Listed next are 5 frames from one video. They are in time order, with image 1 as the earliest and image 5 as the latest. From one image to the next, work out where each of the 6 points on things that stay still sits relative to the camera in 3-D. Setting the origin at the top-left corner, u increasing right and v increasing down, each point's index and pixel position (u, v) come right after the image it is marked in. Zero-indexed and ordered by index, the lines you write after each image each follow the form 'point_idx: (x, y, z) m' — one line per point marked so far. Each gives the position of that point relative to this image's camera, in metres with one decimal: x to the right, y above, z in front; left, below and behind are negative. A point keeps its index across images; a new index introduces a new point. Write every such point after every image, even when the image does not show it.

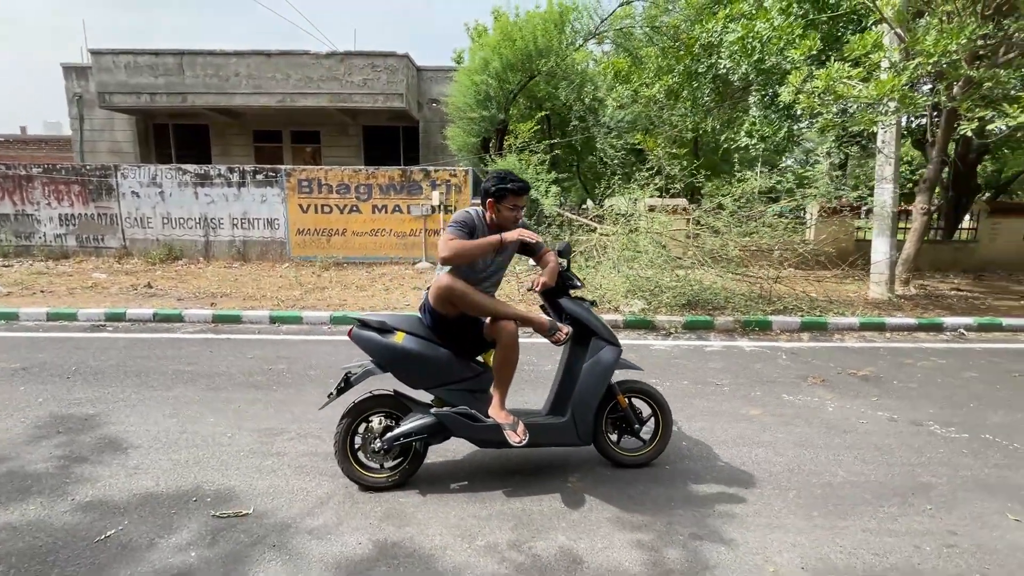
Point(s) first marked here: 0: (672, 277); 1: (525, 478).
0: (+2.5, +0.2, +7.4) m
1: (+0.1, -1.3, +3.2) m
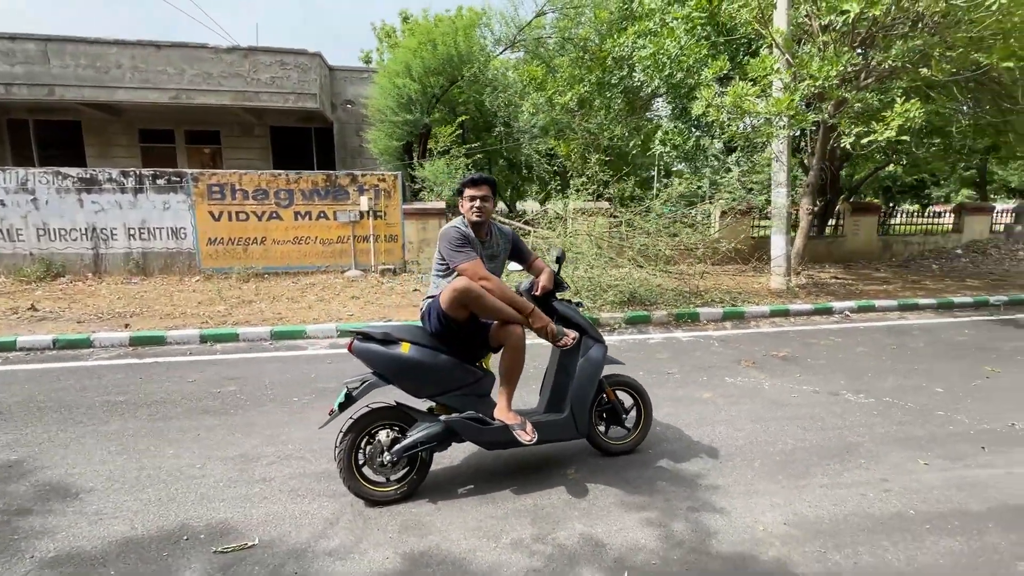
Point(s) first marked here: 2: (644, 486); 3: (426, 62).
0: (+1.6, +0.2, +7.9) m
1: (+0.1, -1.3, +3.4) m
2: (+0.9, -1.3, +3.3) m
3: (-2.5, +6.5, +13.8) m
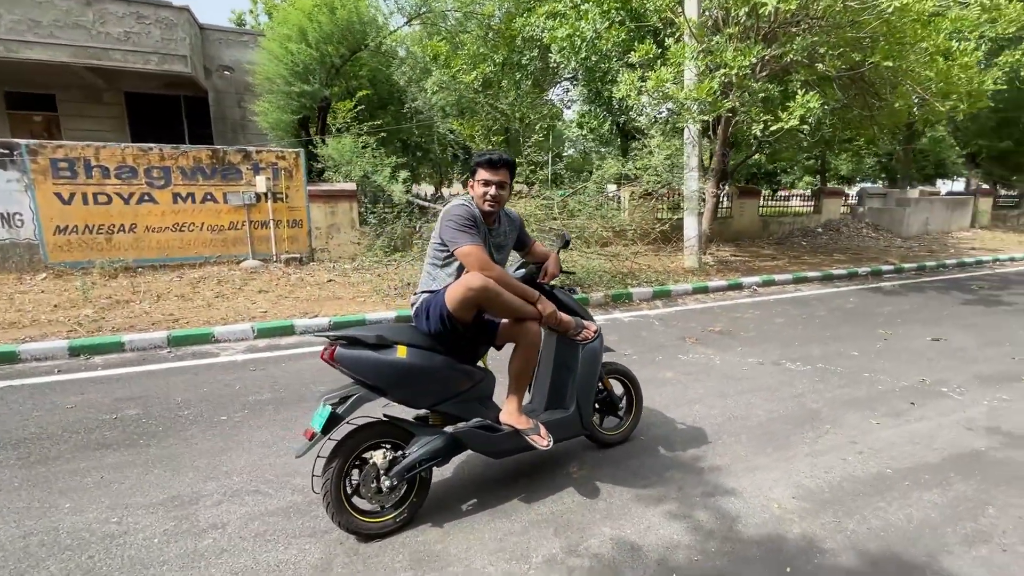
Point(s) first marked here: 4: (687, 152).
0: (+0.6, +0.5, +7.8) m
1: (+0.1, -1.2, +3.1) m
2: (+0.9, -1.2, +3.1) m
3: (-4.9, +6.7, +12.4) m
4: (+3.5, +2.7, +9.5) m
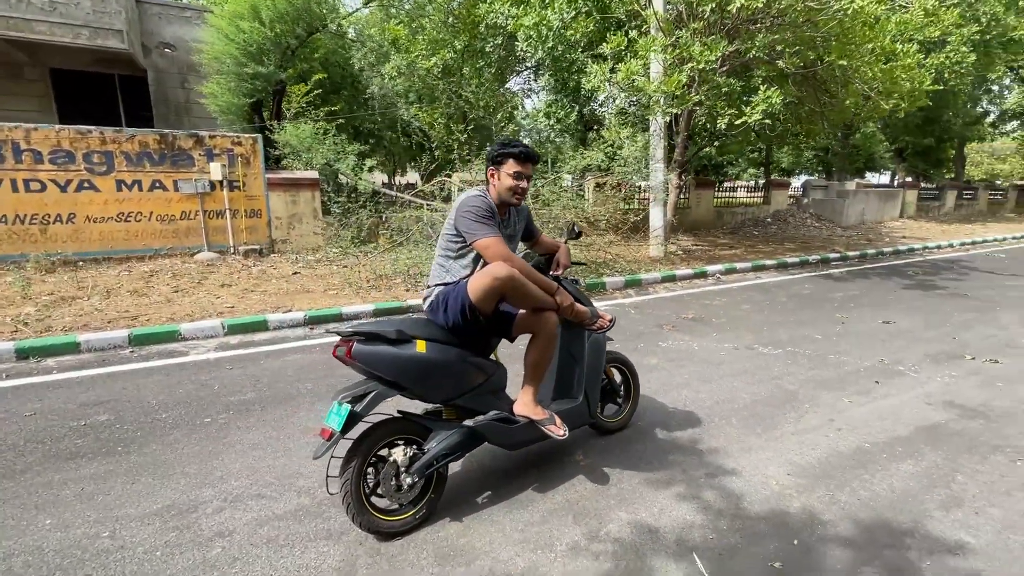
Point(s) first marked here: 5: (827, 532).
0: (+0.2, +0.6, +7.8) m
1: (+0.2, -1.2, +3.1) m
2: (+1.0, -1.2, +3.2) m
3: (-5.8, +6.9, +11.8) m
4: (+2.9, +2.9, +9.7) m
5: (+1.7, -1.3, +2.6) m
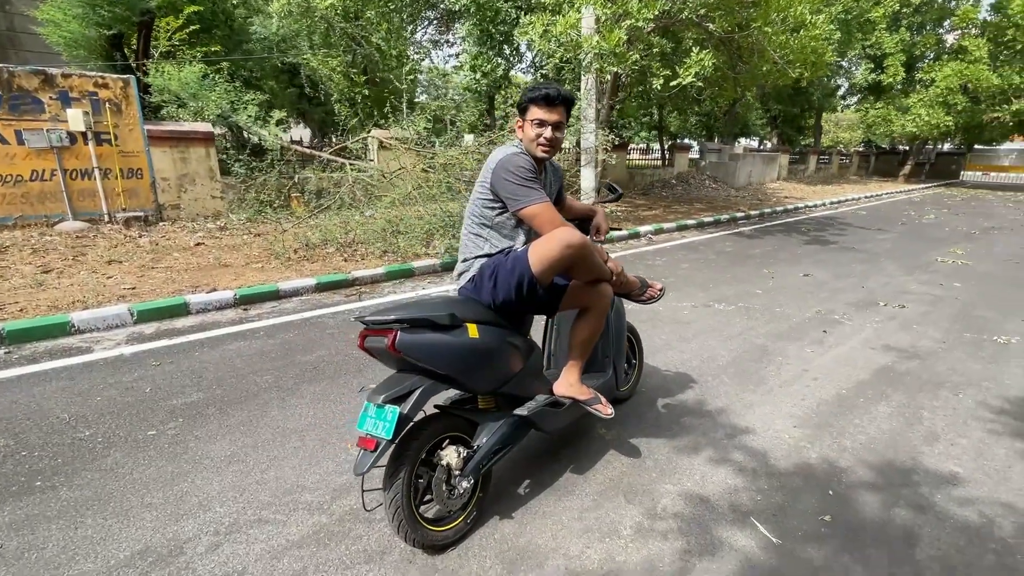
0: (-0.7, +1.1, +7.4) m
1: (+0.3, -1.0, +2.9) m
2: (+1.1, -0.9, +3.2) m
3: (-7.5, +7.4, +9.5) m
4: (+1.5, +3.7, +9.6) m
5: (+1.9, -1.1, +2.8) m
